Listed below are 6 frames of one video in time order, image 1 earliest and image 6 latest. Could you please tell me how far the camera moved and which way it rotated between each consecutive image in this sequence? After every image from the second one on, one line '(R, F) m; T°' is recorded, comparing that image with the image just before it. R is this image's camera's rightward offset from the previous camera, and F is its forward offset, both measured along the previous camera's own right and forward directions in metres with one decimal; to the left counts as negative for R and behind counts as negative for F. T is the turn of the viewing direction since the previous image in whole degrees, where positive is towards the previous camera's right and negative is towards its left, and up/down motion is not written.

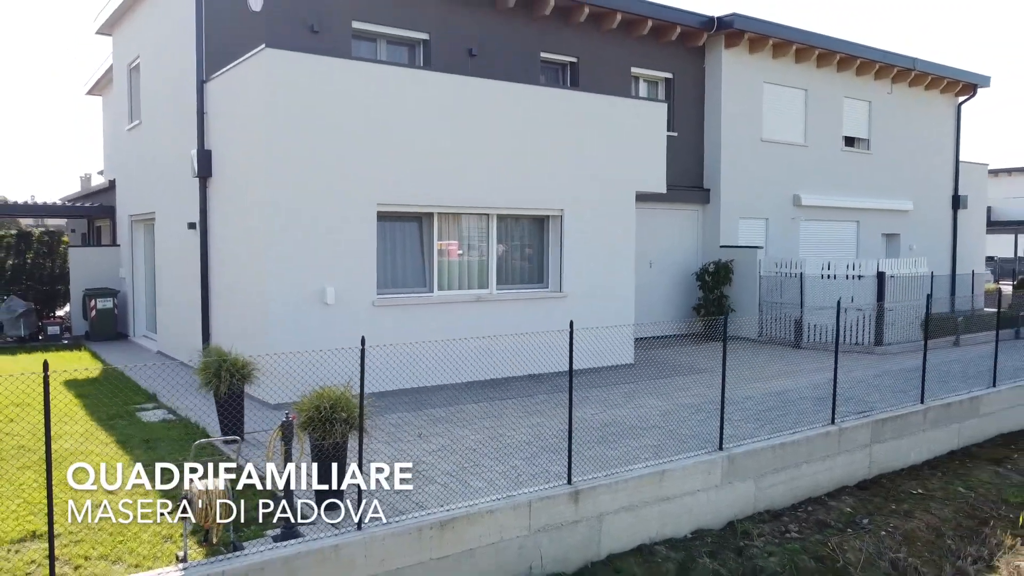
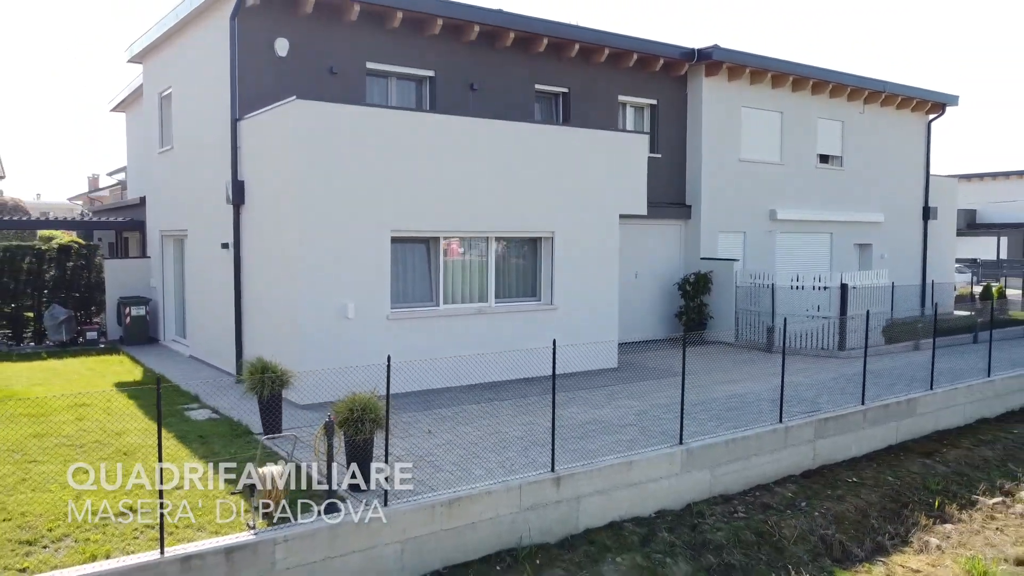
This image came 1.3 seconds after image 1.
(+0.1, -1.4) m; 0°
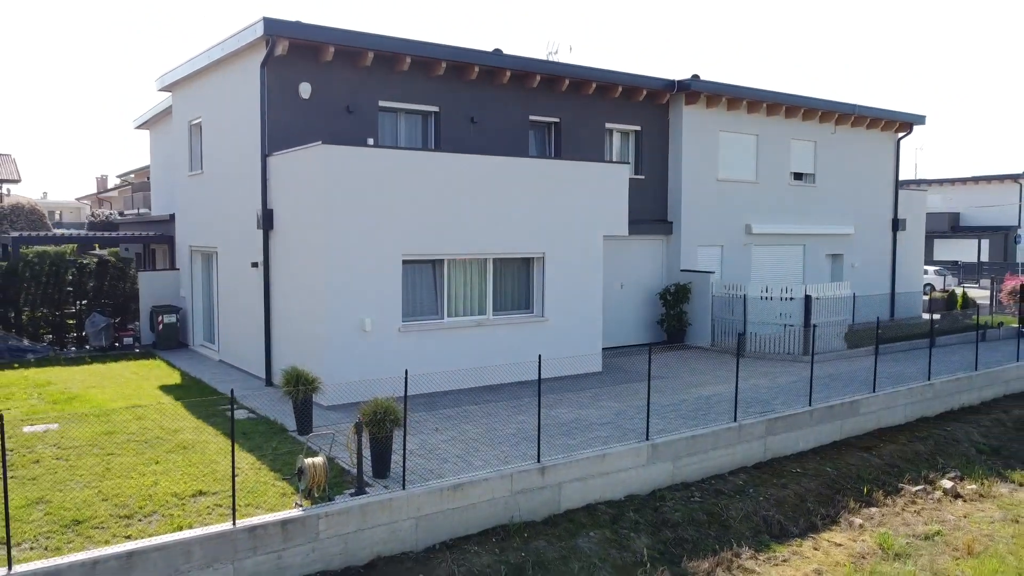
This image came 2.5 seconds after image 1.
(+0.1, -1.6) m; 0°
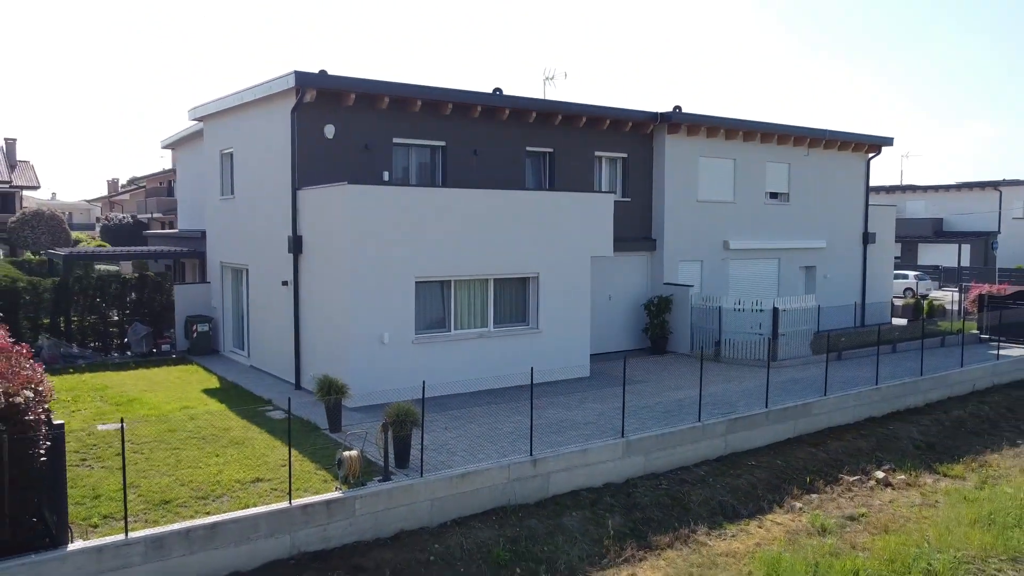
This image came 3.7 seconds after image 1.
(0.0, -1.9) m; 0°
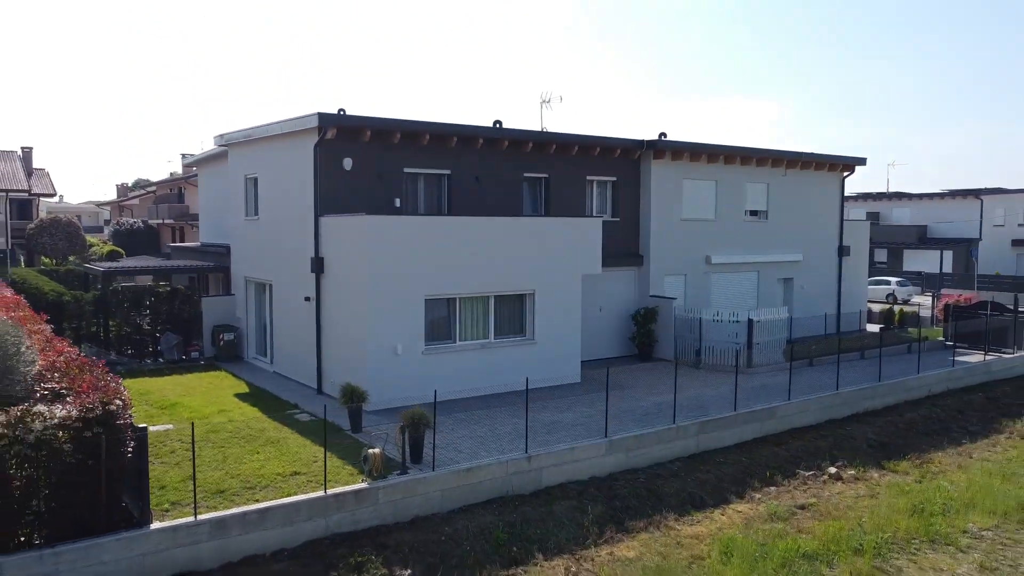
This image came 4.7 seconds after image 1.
(0.0, -1.8) m; 0°
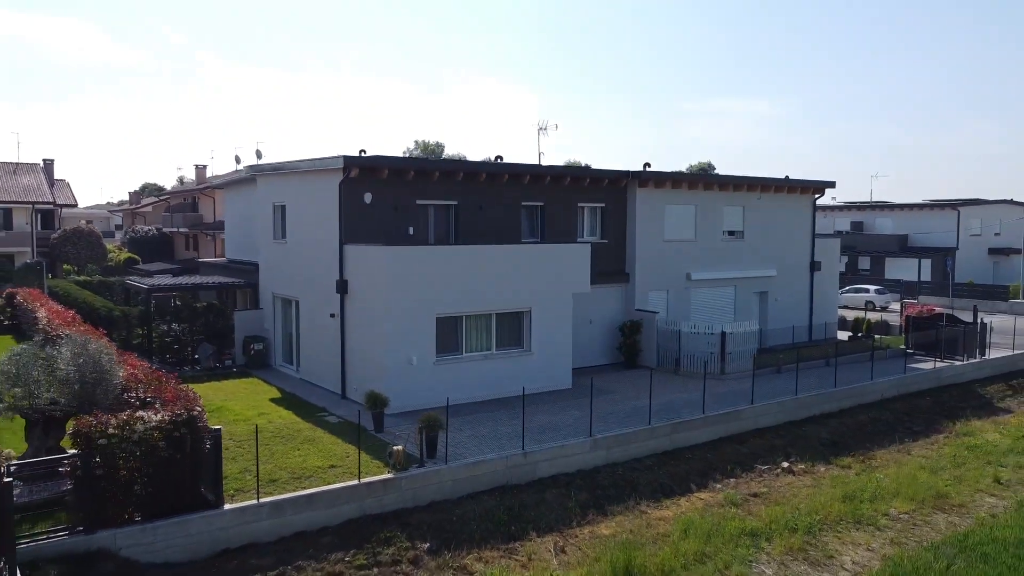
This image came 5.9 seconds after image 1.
(0.0, -2.5) m; 0°
